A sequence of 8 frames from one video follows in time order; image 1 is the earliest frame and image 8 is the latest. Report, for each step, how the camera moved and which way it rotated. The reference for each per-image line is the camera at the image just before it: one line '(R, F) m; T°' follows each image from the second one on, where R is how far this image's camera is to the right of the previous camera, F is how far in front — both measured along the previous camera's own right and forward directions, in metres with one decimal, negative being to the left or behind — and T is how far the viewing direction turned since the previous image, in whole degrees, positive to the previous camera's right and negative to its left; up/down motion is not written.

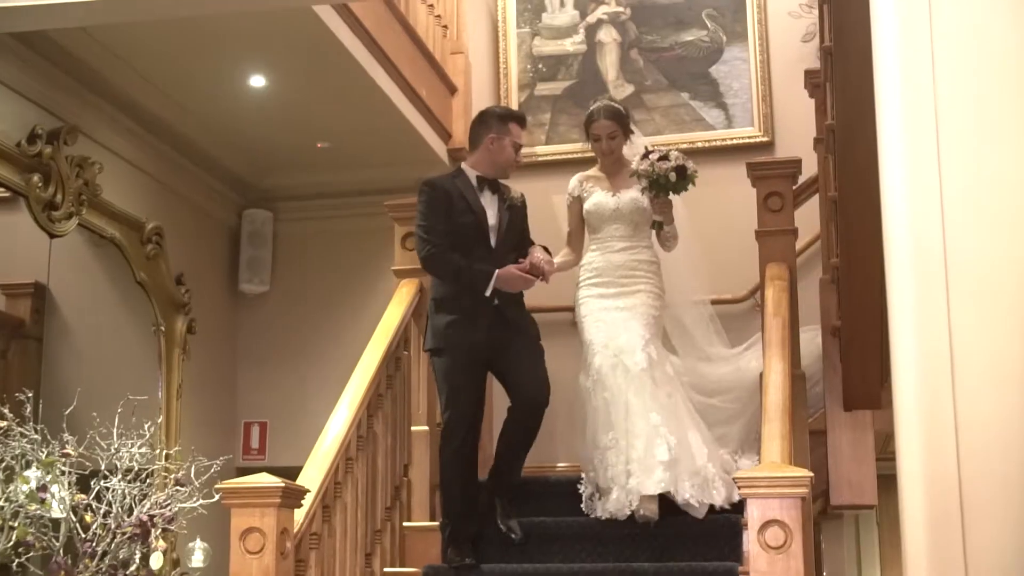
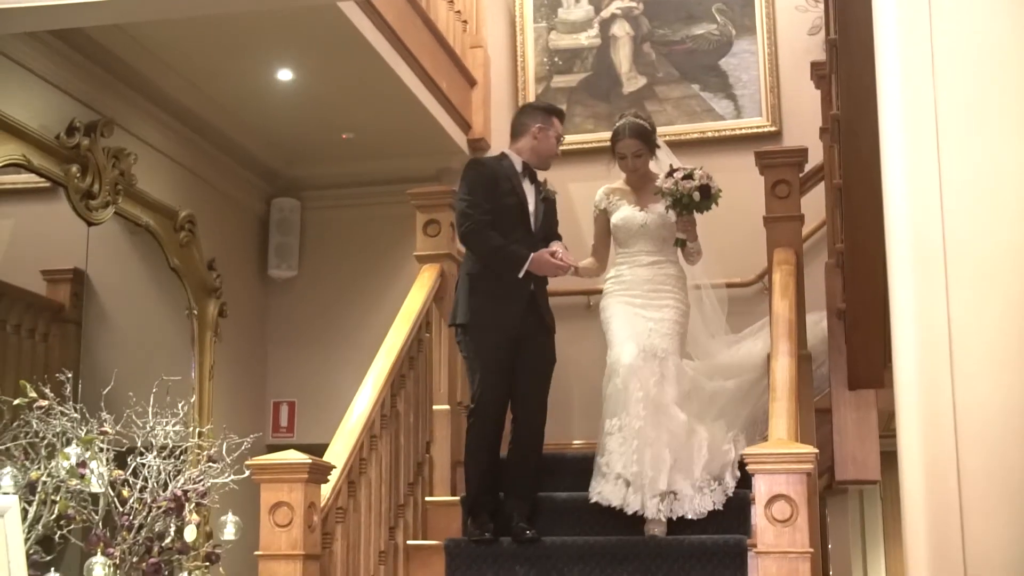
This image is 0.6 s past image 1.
(0.0, -0.1) m; -1°
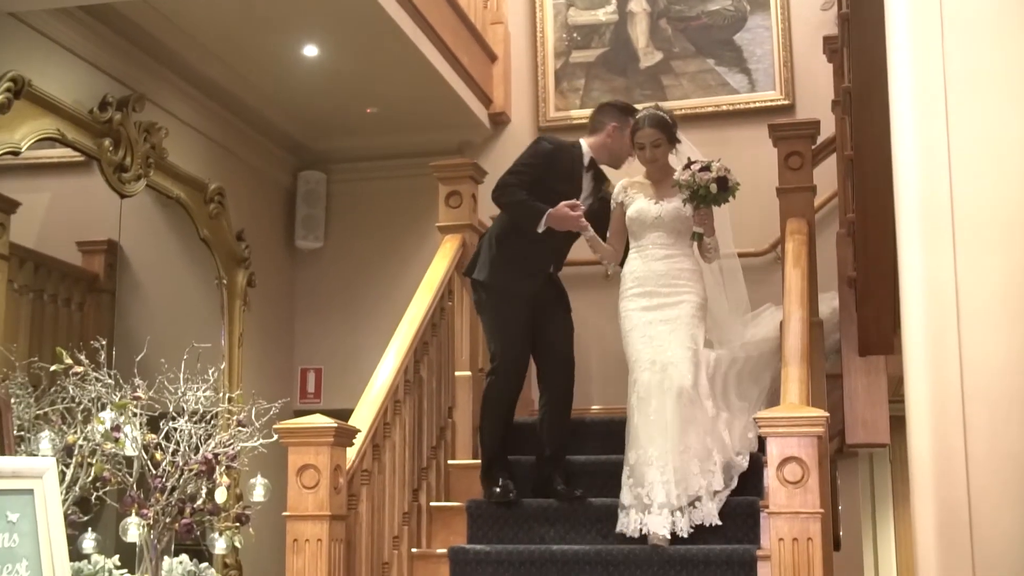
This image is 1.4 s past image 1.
(-0.1, -0.1) m; 0°
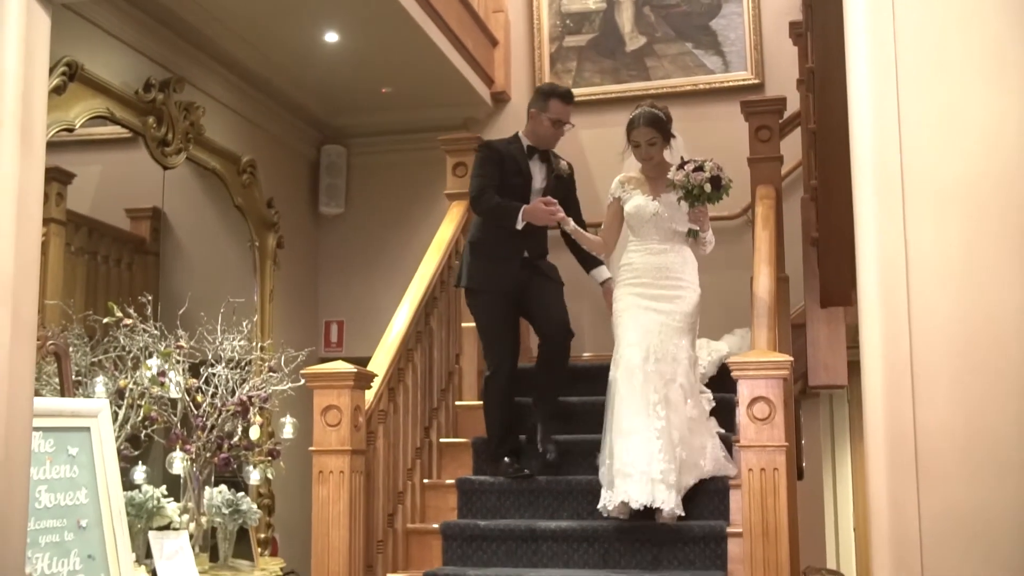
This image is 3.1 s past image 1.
(0.0, -0.4) m; -1°
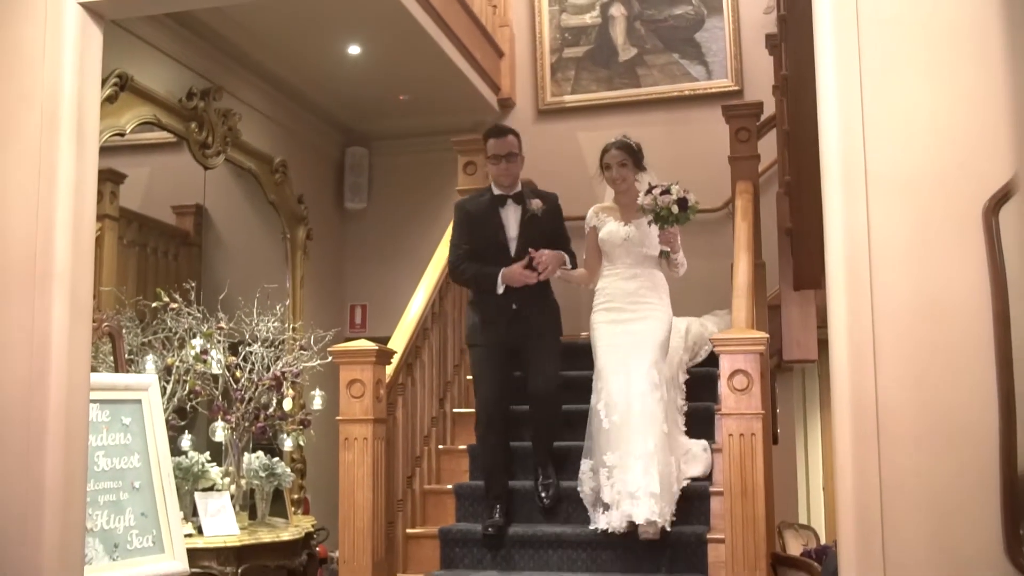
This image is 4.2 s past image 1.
(0.0, -0.4) m; 0°
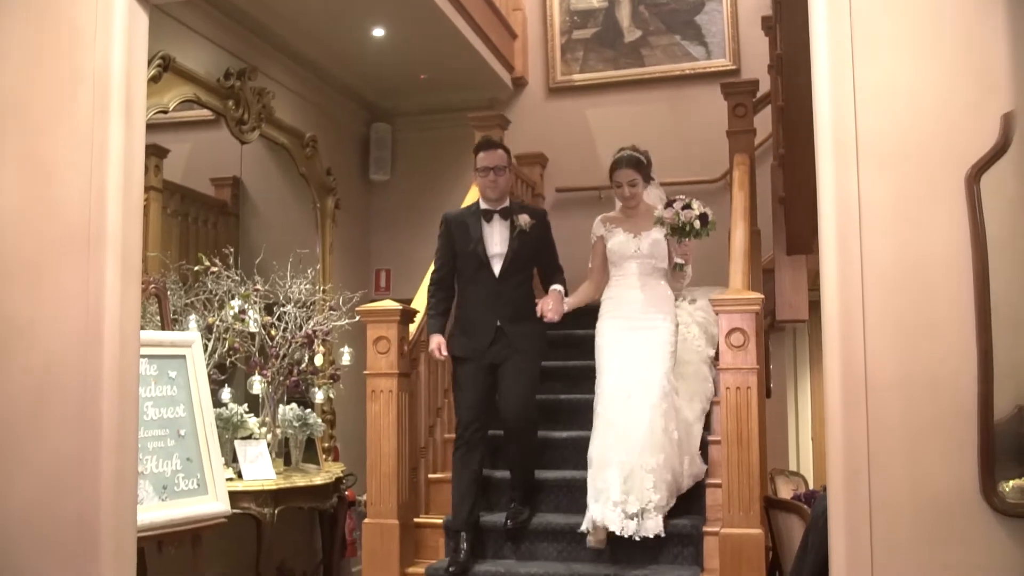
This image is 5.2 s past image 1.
(0.0, -0.4) m; -1°
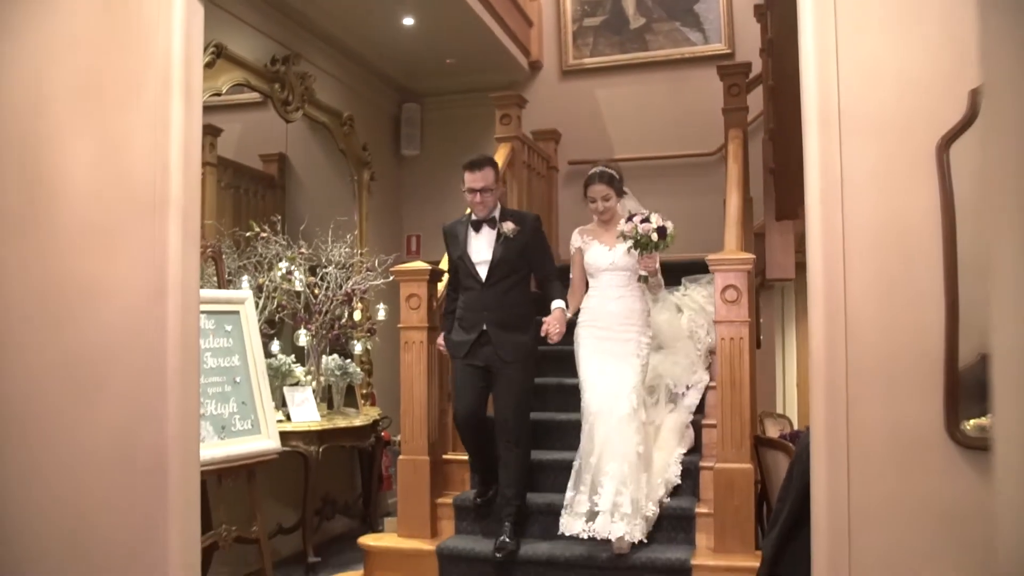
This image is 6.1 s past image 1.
(0.0, -0.6) m; -1°
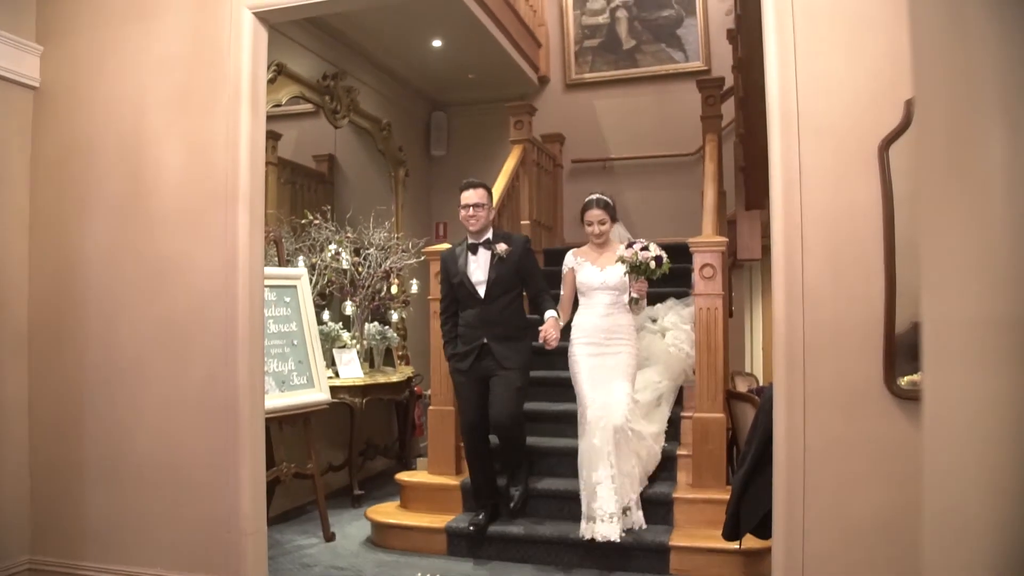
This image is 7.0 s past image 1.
(0.0, -1.0) m; -1°
